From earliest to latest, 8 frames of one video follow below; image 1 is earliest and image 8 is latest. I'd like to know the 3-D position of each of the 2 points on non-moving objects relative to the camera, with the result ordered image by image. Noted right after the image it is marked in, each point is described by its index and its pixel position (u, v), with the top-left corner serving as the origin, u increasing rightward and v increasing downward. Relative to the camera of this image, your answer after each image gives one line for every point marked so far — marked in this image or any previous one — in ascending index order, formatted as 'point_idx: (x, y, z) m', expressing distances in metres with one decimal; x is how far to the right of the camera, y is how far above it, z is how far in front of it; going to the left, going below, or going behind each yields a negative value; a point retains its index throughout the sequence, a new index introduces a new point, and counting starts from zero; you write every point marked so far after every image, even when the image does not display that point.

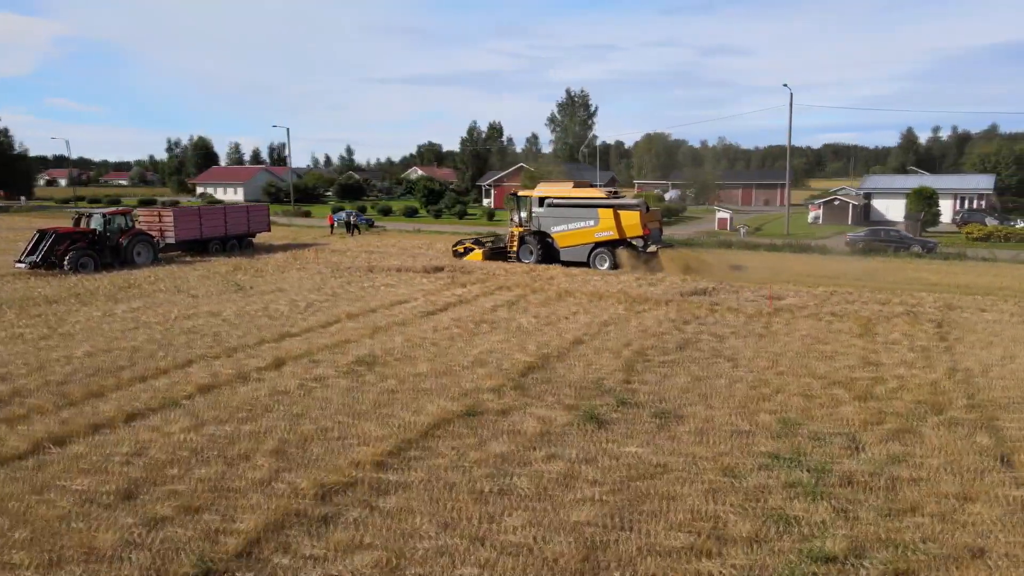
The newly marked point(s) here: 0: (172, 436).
0: (-3.0, -1.3, +6.4) m
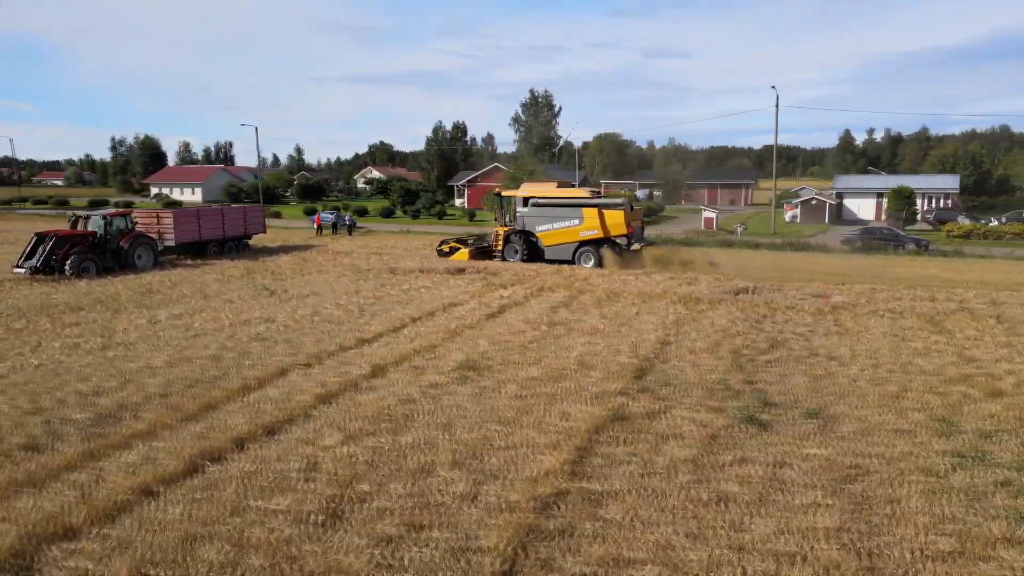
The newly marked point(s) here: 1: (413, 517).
0: (-1.5, -1.4, +6.1) m
1: (-0.7, -1.6, +4.9) m
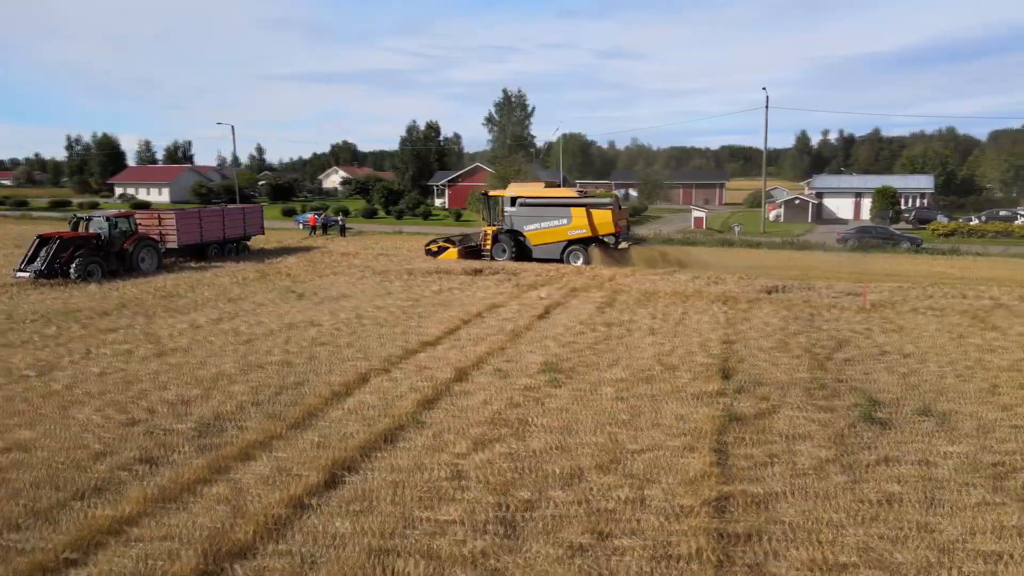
0: (-0.3, -1.4, +5.9) m
1: (+0.5, -1.6, +4.8) m
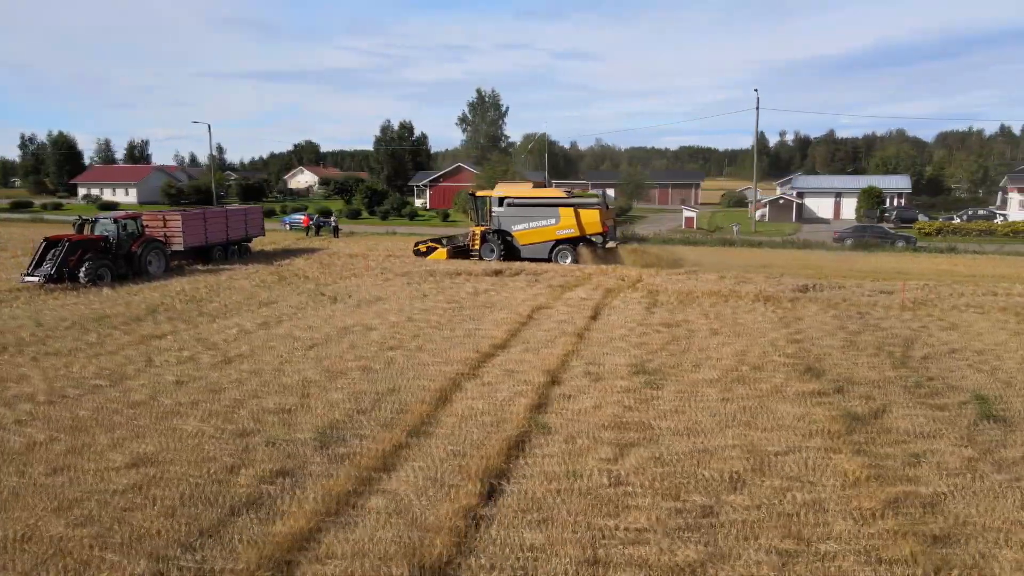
0: (+0.9, -1.4, +5.8) m
1: (+1.8, -1.6, +4.7) m
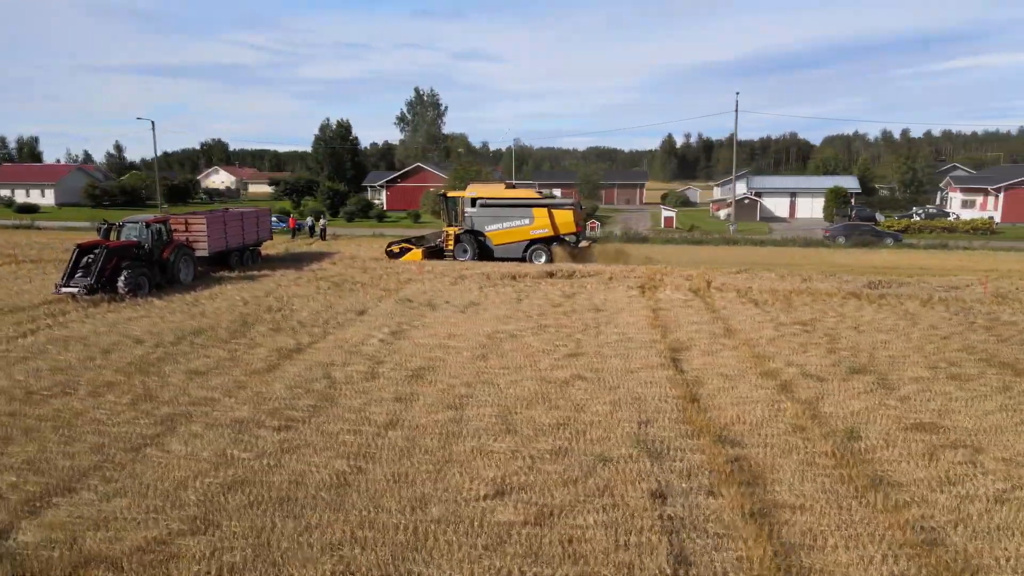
0: (+3.8, -1.4, +5.8) m
1: (+4.8, -1.6, +4.8) m
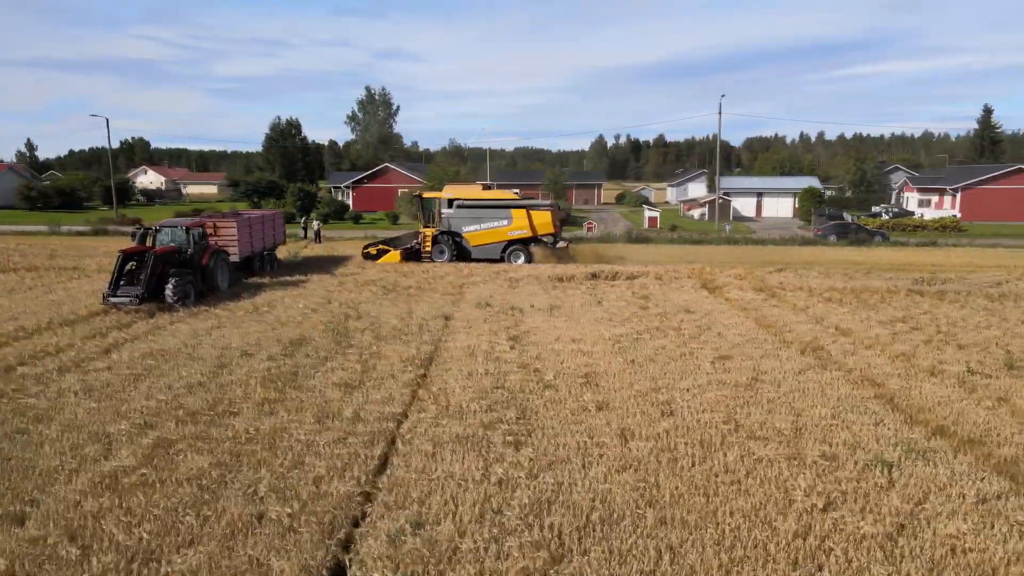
0: (+6.1, -1.4, +6.0) m
1: (+7.3, -1.6, +5.2) m
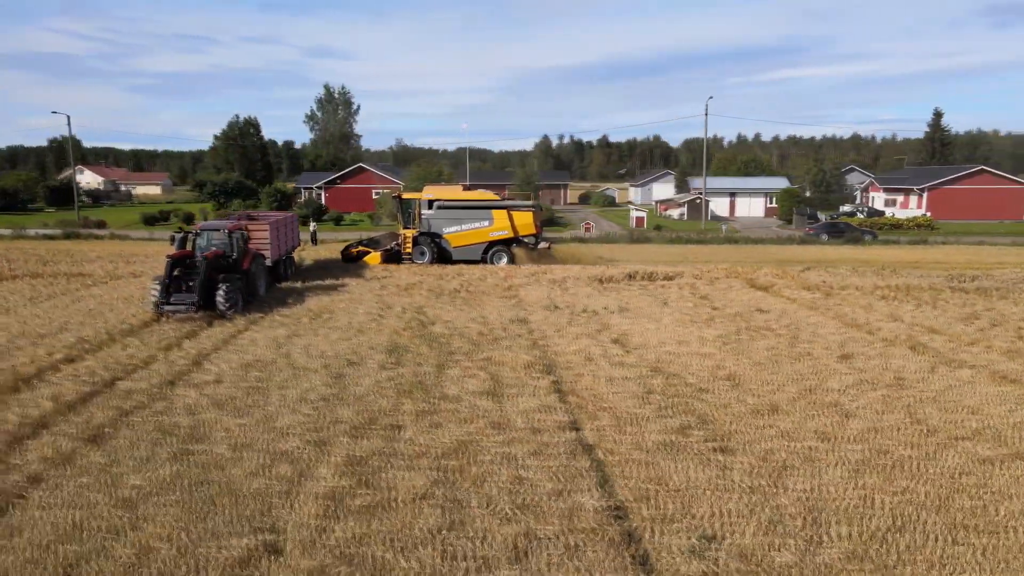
0: (+8.0, -1.4, +6.4) m
1: (+9.2, -1.5, +5.6) m
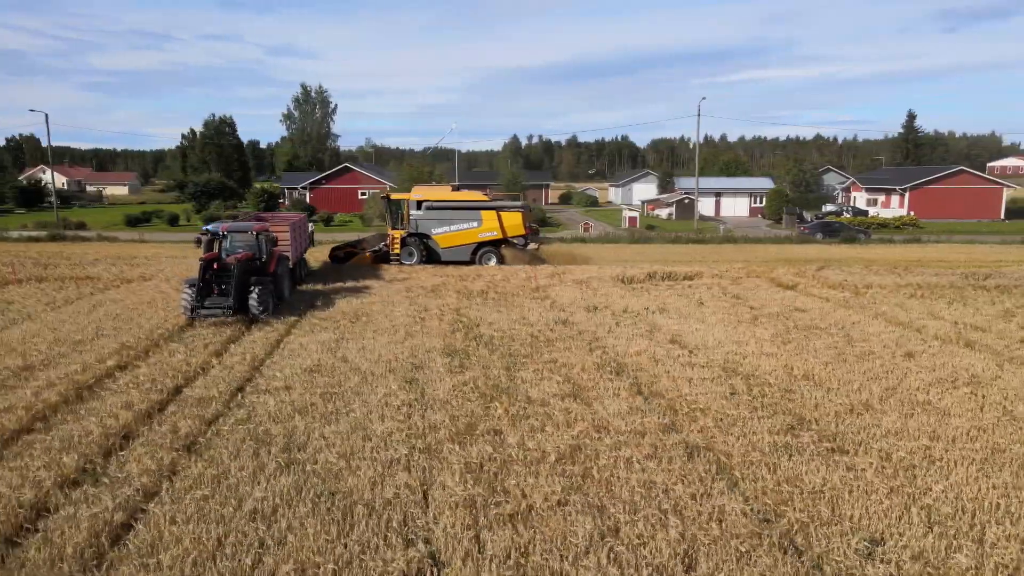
0: (+9.1, -1.3, +6.6) m
1: (+10.3, -1.5, +5.9) m
